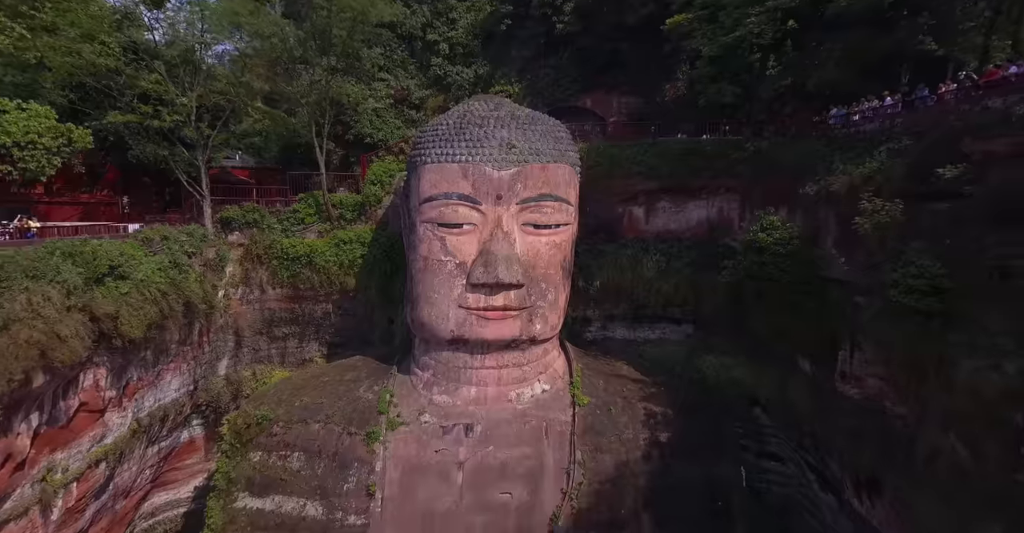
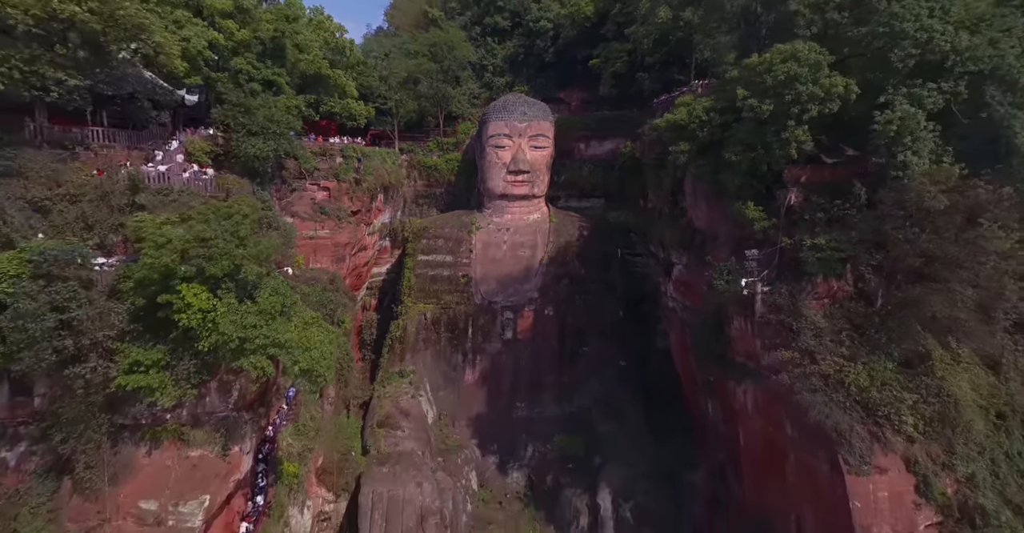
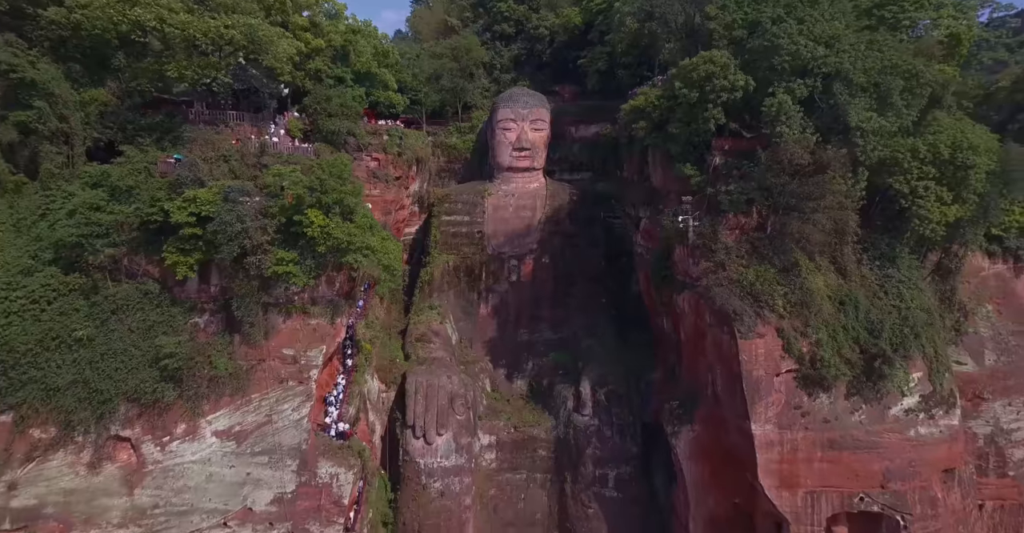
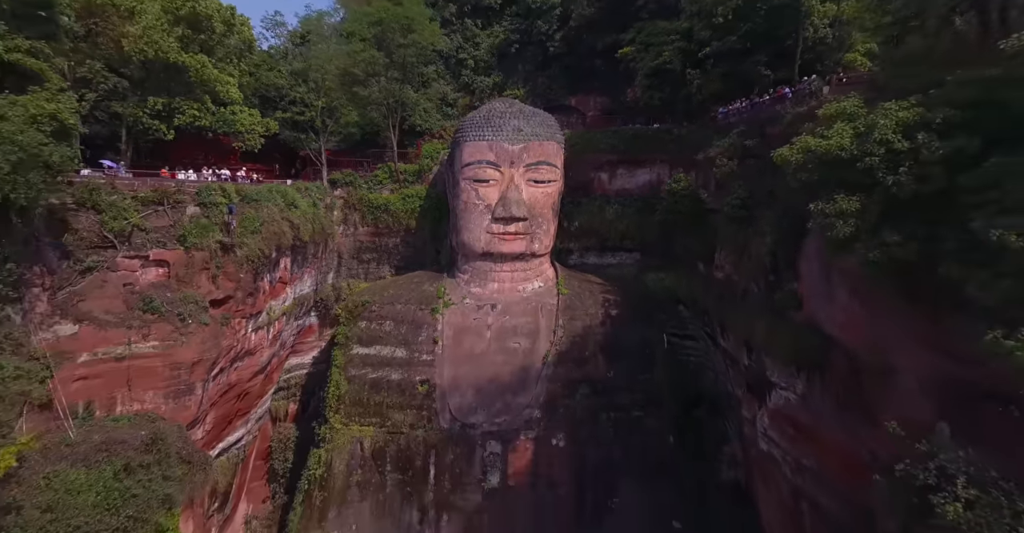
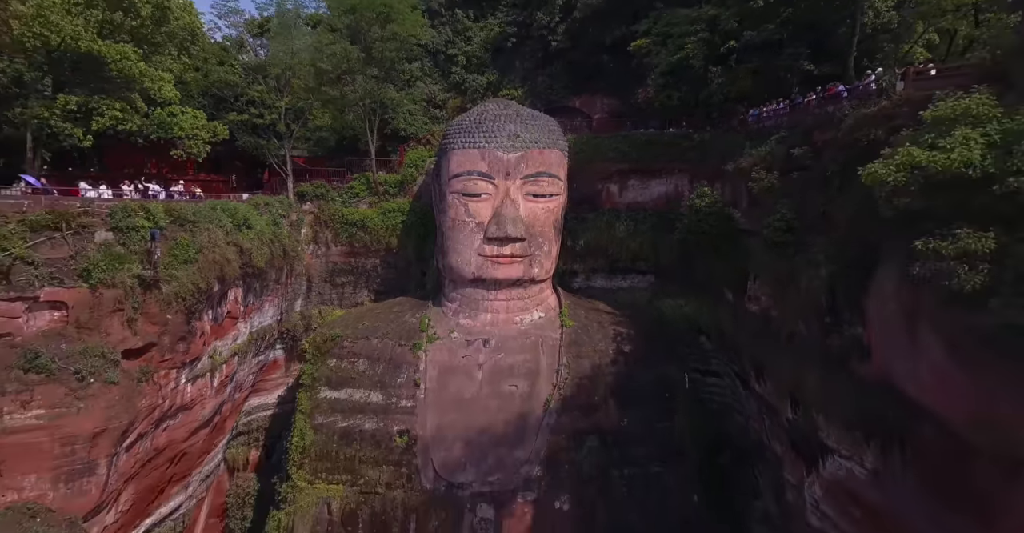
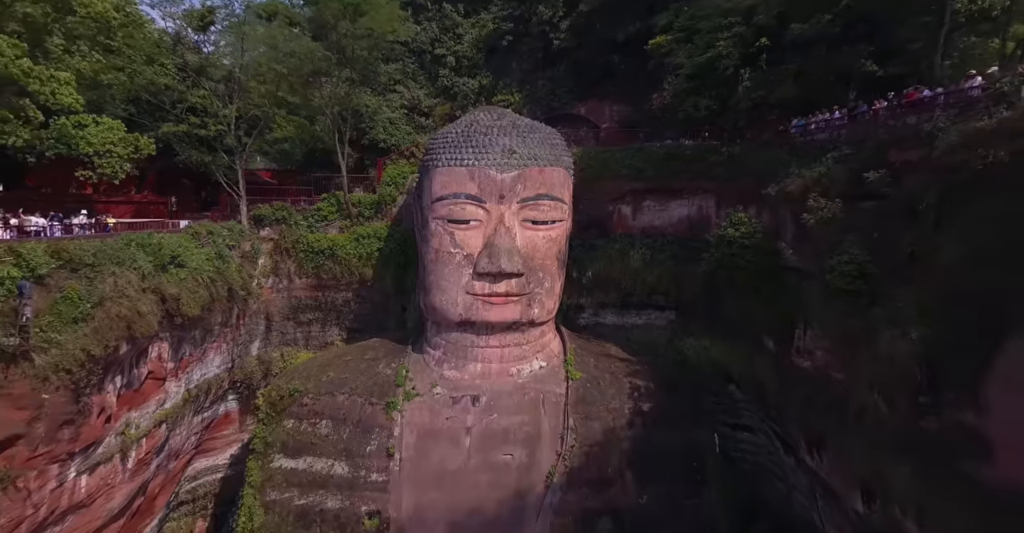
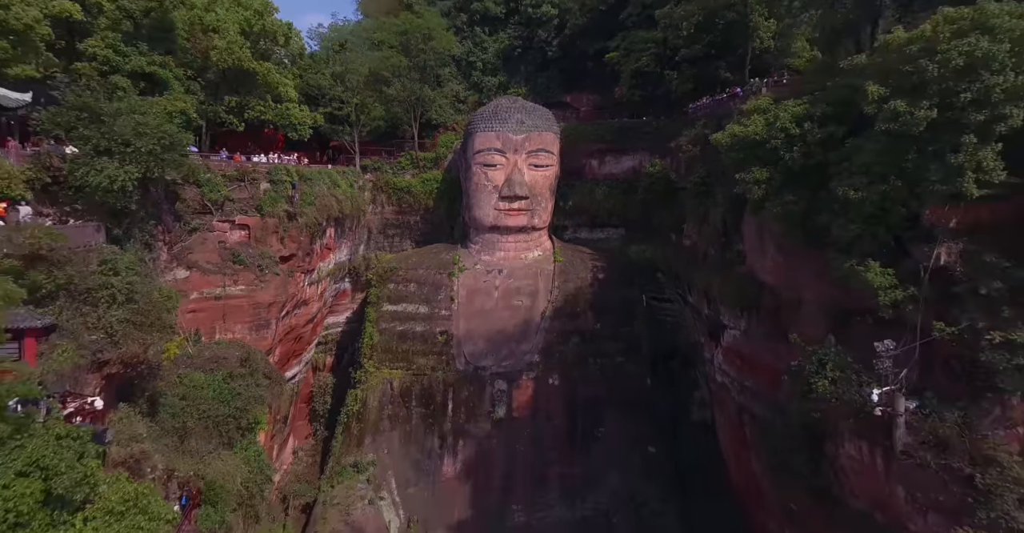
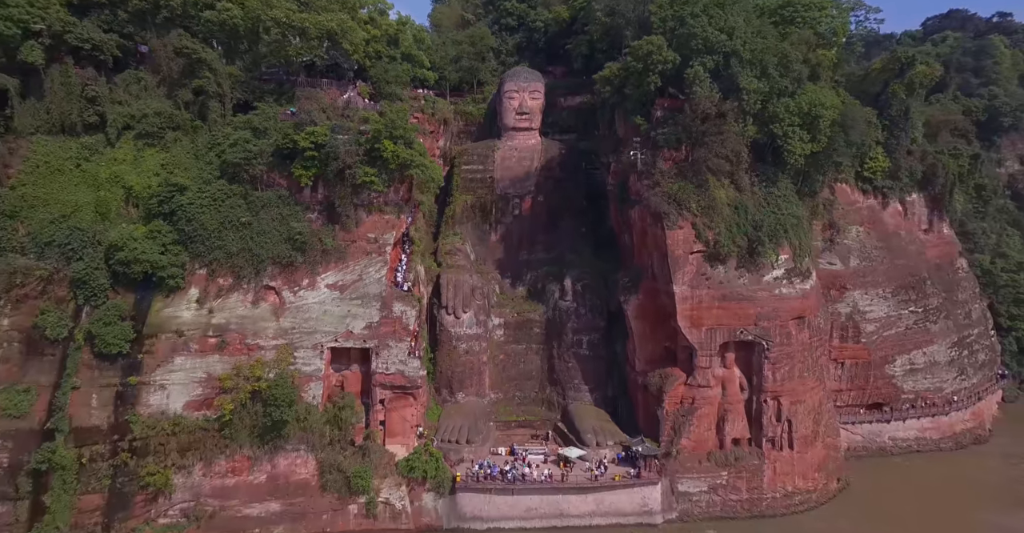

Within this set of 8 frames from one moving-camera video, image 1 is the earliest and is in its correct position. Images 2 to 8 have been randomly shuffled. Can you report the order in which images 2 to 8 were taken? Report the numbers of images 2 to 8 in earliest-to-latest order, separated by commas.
6, 5, 4, 7, 2, 3, 8
